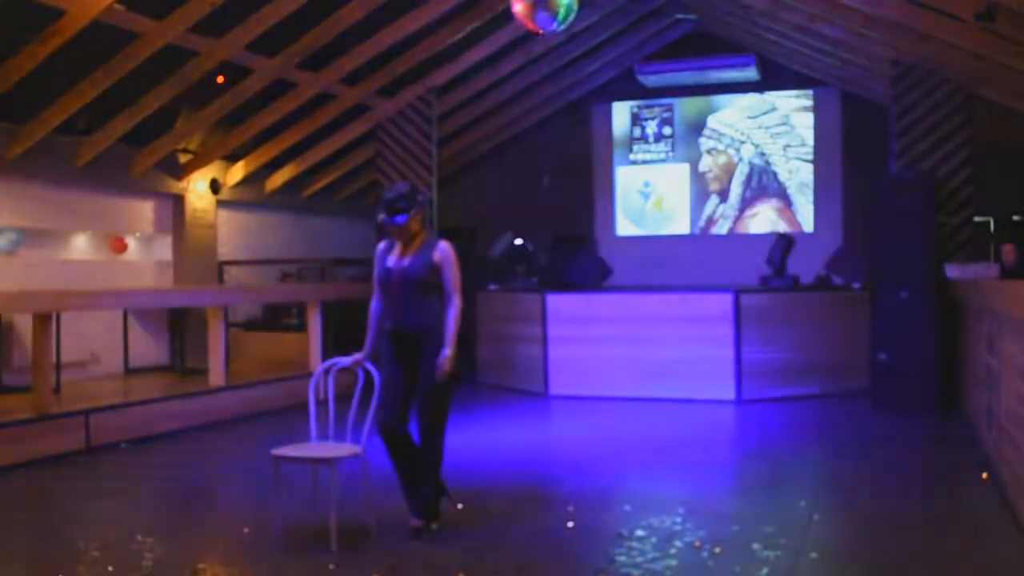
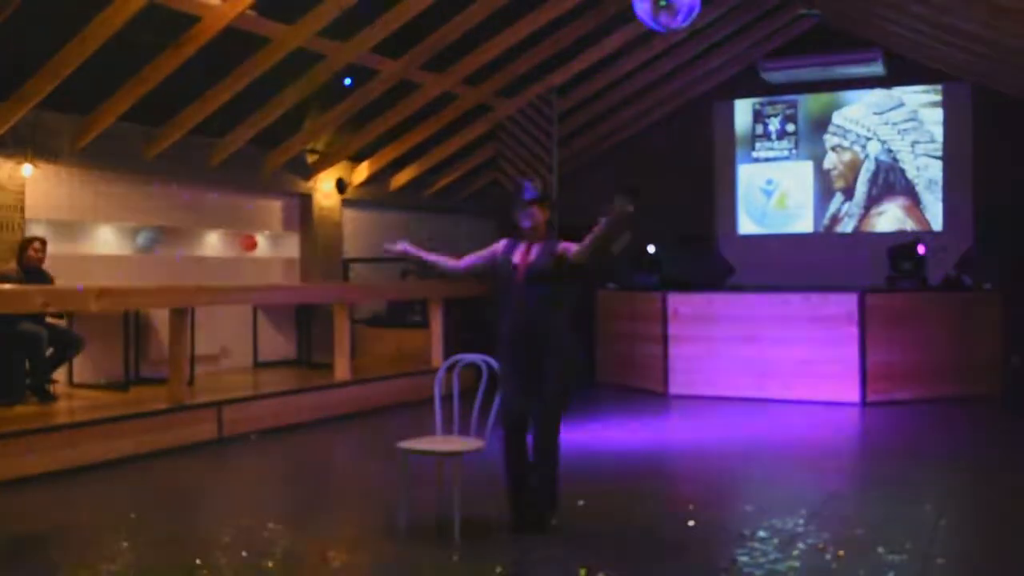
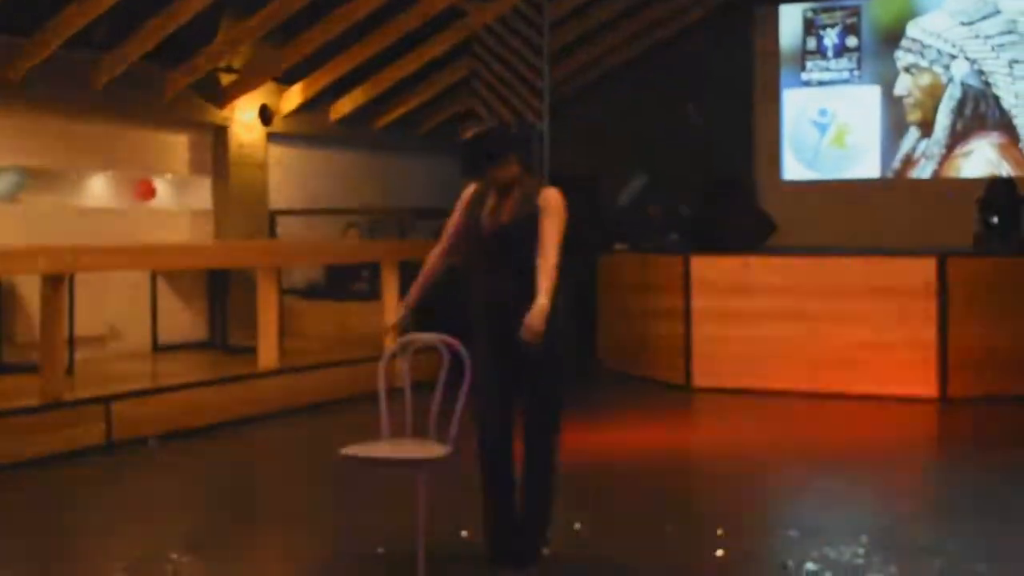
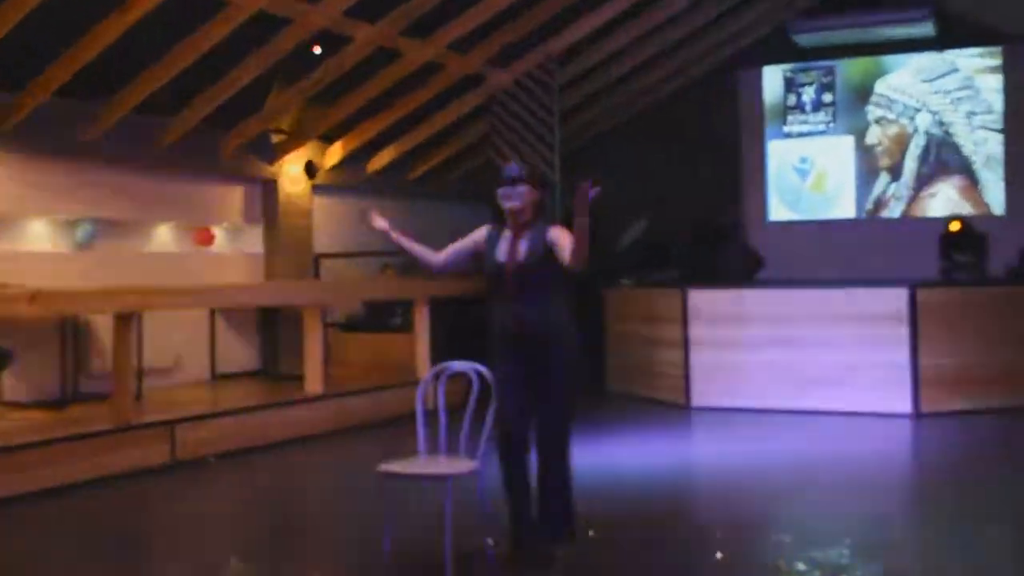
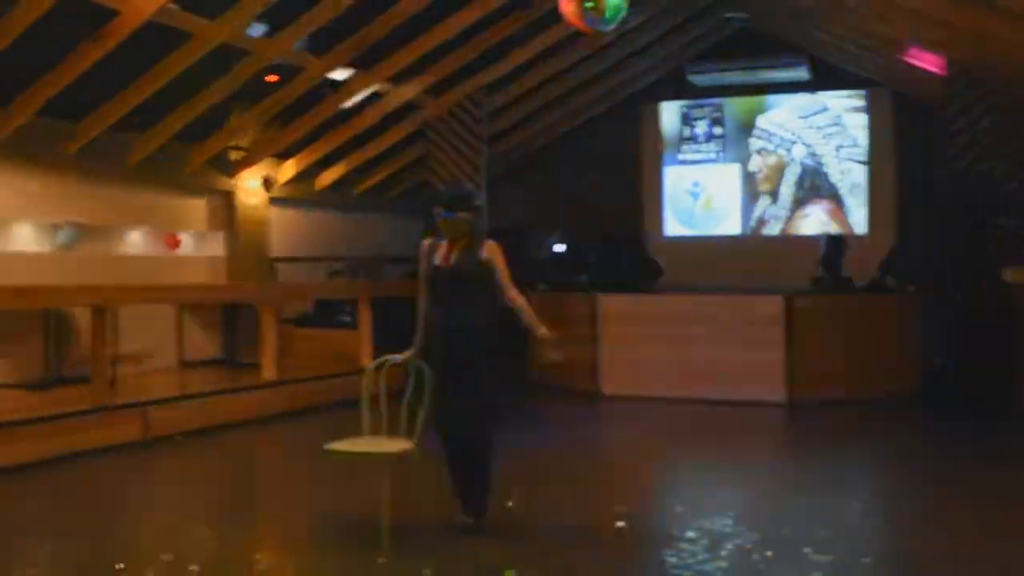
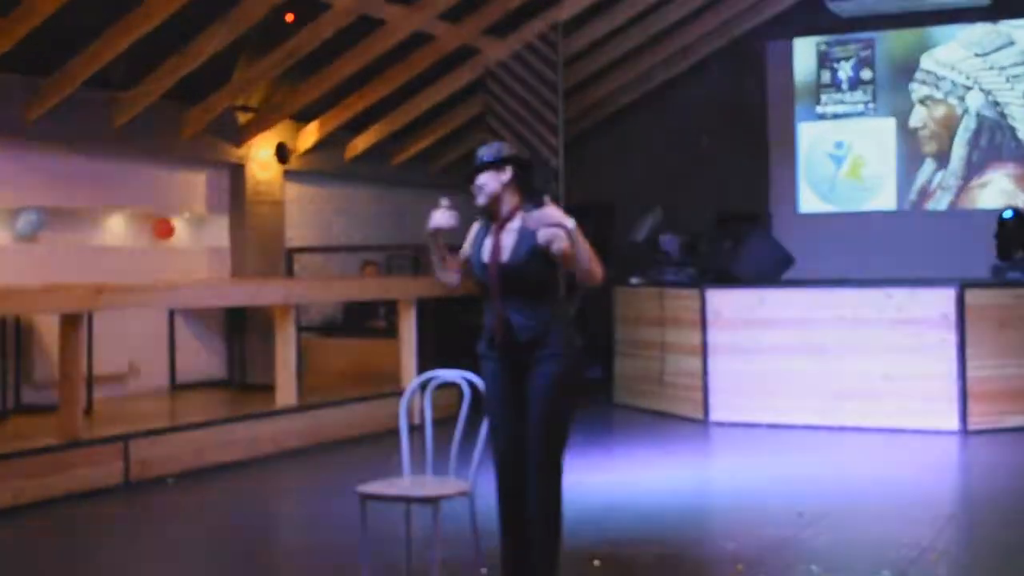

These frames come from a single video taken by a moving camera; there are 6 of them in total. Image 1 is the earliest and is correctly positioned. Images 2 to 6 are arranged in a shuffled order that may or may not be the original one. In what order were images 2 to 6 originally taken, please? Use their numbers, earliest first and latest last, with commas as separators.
5, 2, 4, 6, 3
